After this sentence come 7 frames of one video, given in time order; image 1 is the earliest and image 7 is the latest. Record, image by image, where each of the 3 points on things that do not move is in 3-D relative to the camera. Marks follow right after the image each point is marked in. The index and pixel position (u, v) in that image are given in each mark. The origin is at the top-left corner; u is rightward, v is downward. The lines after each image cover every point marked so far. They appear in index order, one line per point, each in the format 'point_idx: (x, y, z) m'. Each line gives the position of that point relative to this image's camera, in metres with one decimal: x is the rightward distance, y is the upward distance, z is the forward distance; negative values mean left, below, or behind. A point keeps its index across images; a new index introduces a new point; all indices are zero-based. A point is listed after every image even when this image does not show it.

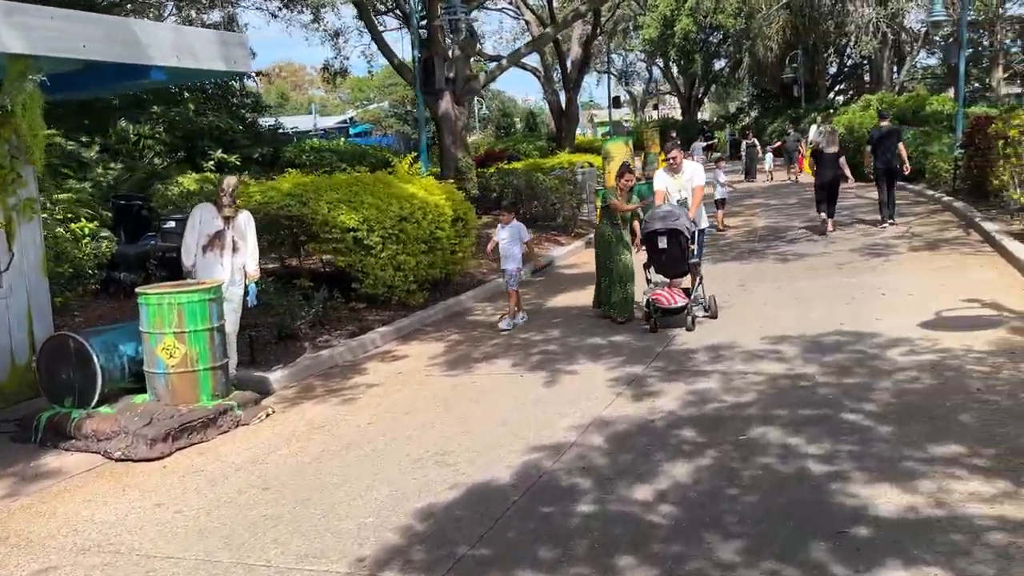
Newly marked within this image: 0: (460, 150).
0: (-0.9, +2.5, +15.1) m
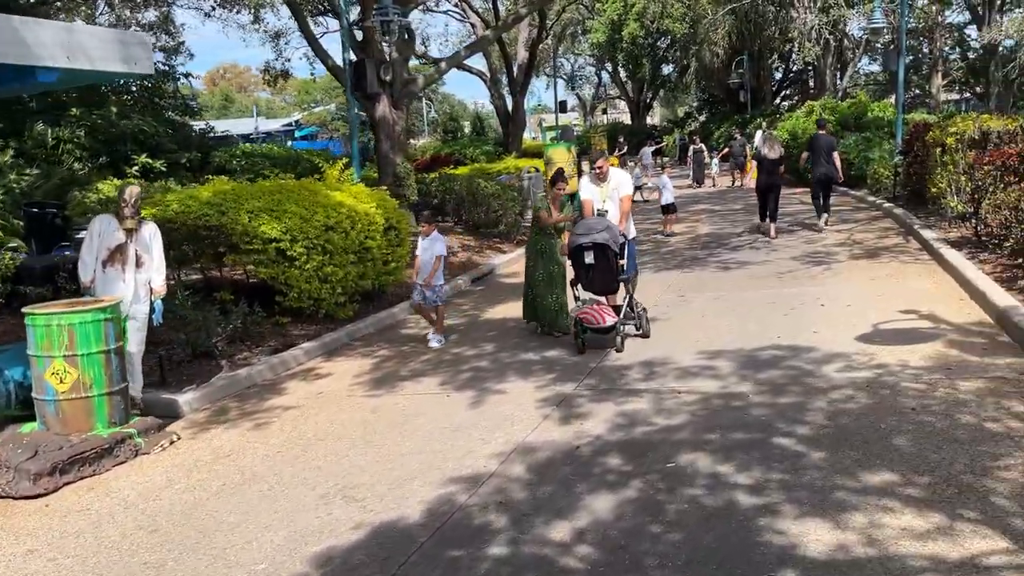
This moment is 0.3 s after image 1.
0: (-2.0, +2.3, +14.7) m
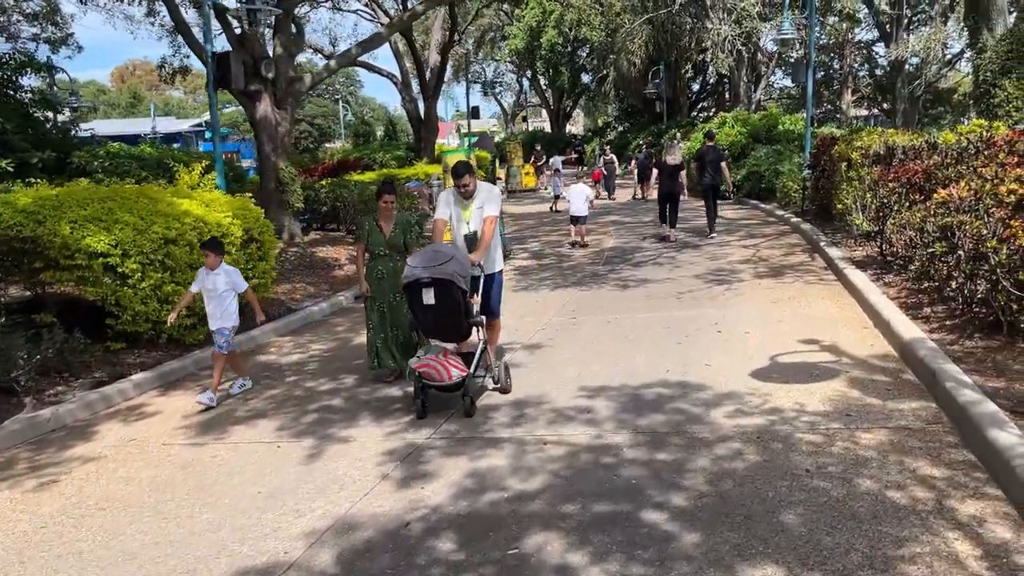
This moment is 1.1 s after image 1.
0: (-3.7, +2.1, +13.5) m
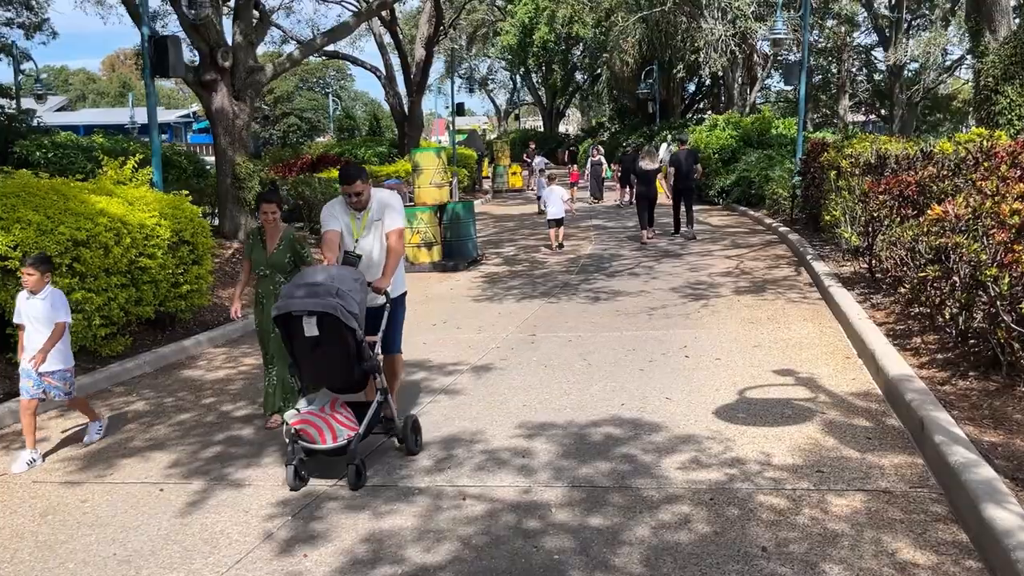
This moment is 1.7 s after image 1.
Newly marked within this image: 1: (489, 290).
0: (-4.1, +2.0, +12.7) m
1: (-0.3, 0.0, +11.3) m
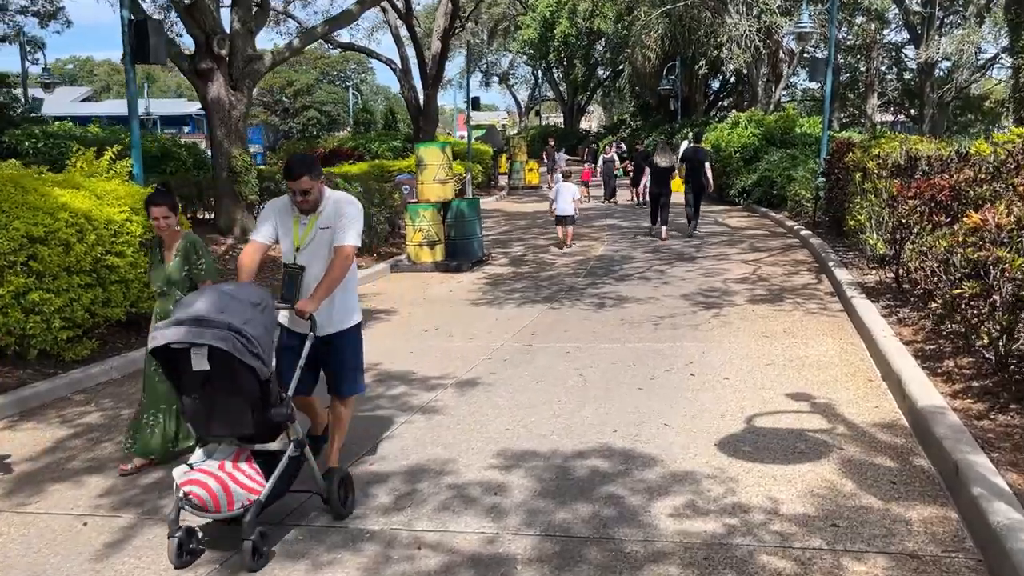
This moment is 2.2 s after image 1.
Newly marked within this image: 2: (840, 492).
0: (-4.0, +2.1, +12.2) m
1: (-0.3, -0.1, +10.7) m
2: (+1.6, -1.0, +4.1) m
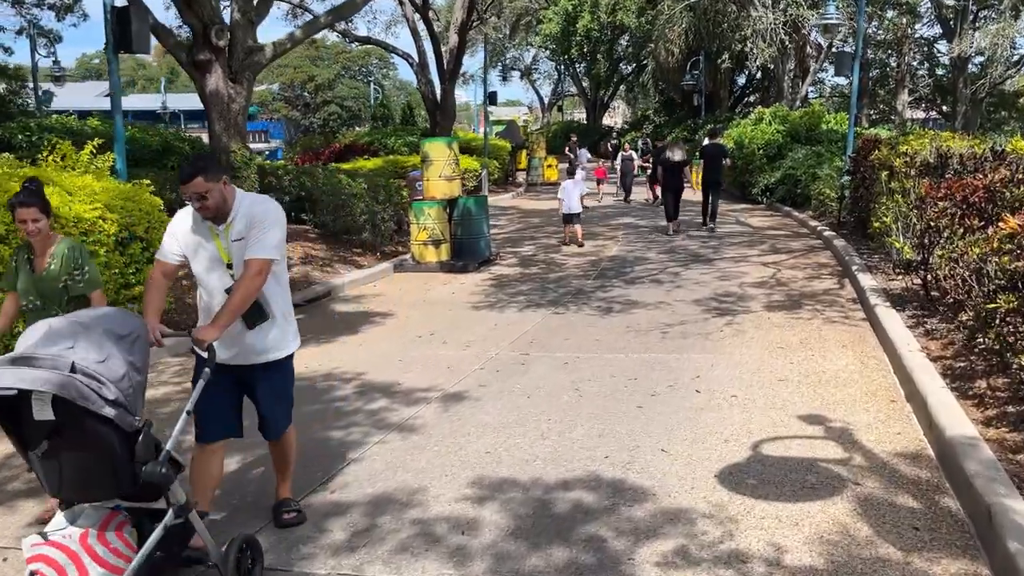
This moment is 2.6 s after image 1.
0: (-3.9, +2.1, +11.9) m
1: (-0.2, -0.1, +10.3) m
2: (+1.4, -1.0, +3.5) m
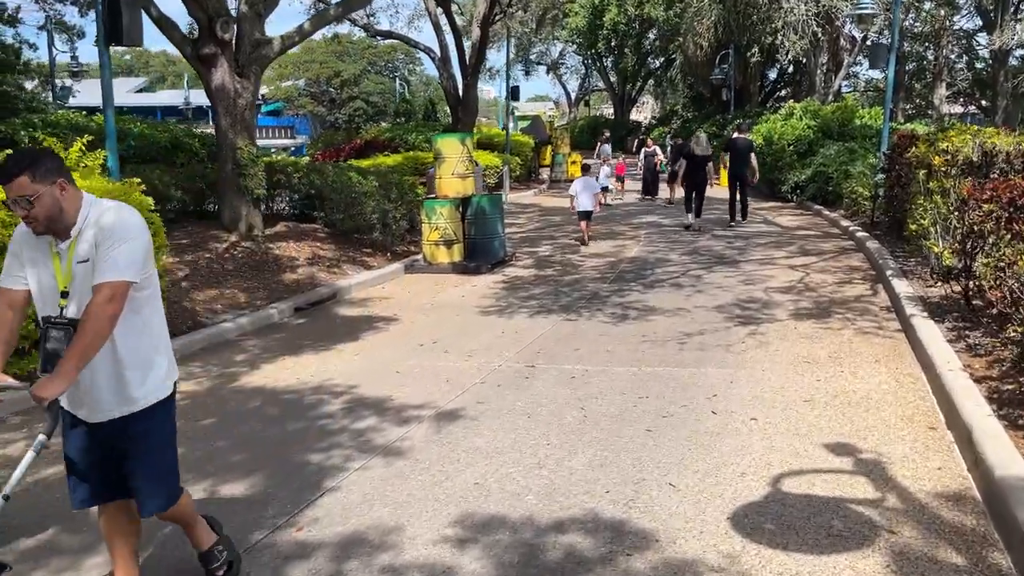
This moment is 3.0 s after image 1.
0: (-3.6, +2.1, +11.5) m
1: (-0.1, -0.1, +9.8) m
2: (+1.3, -1.1, +3.0) m
